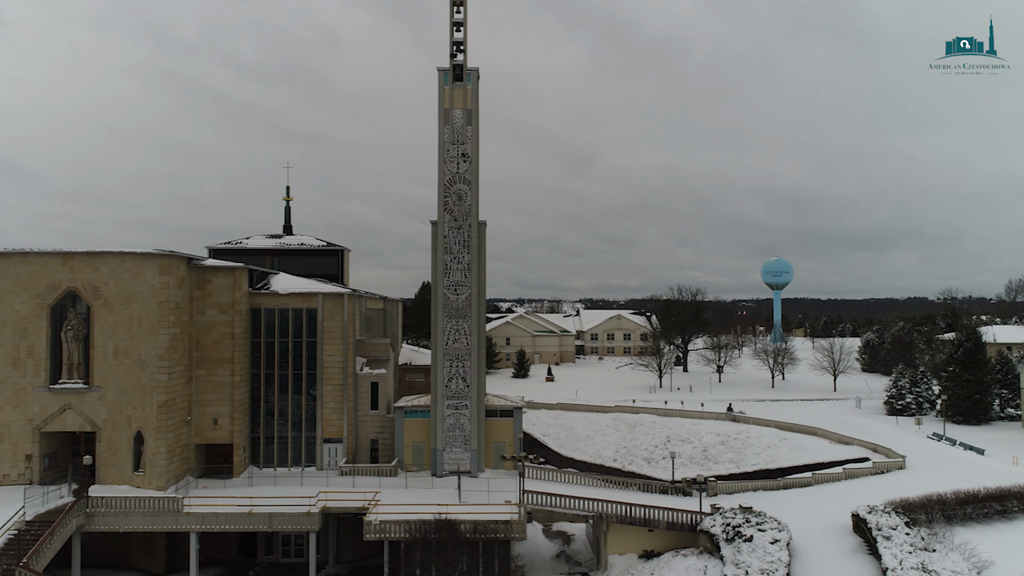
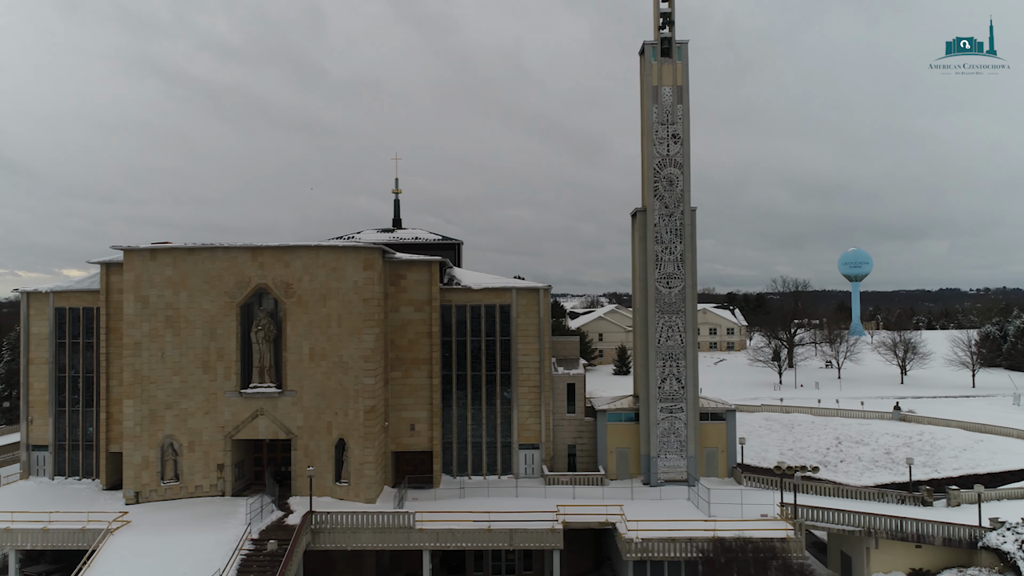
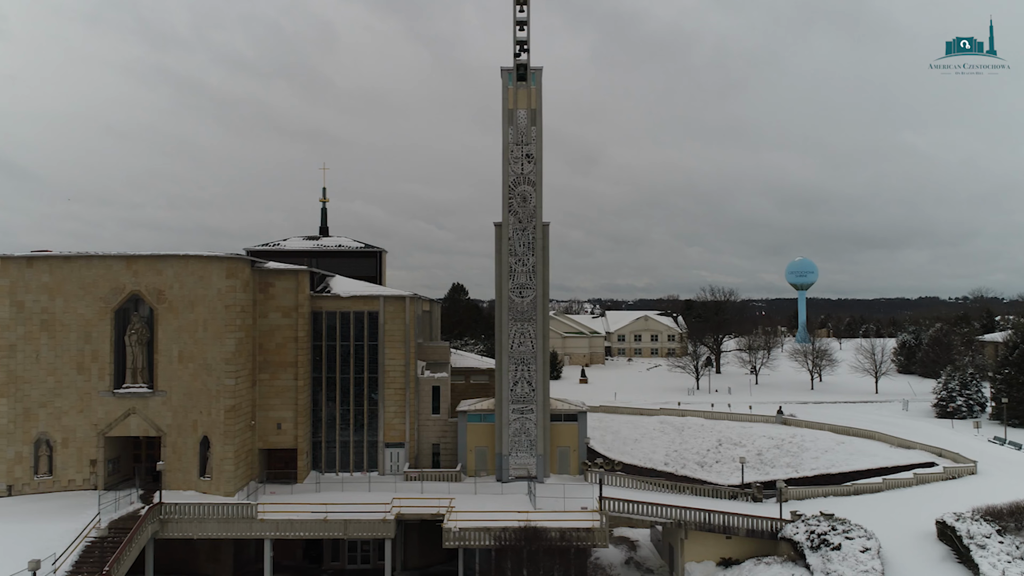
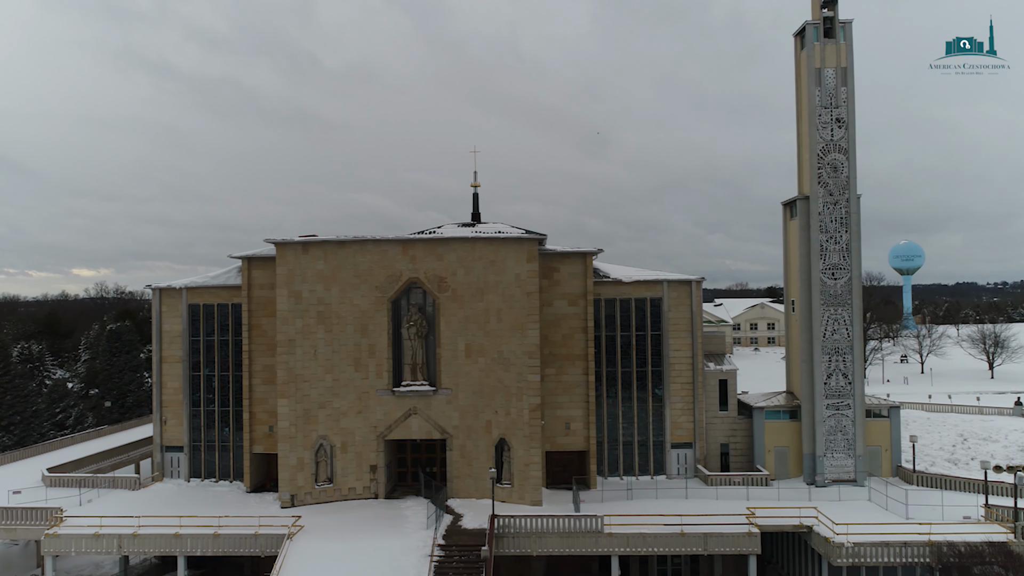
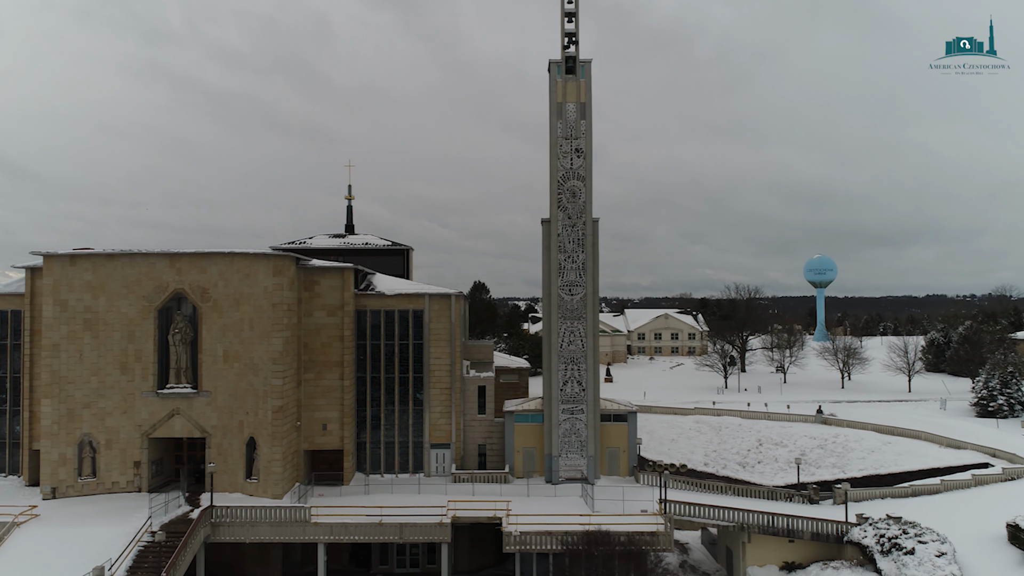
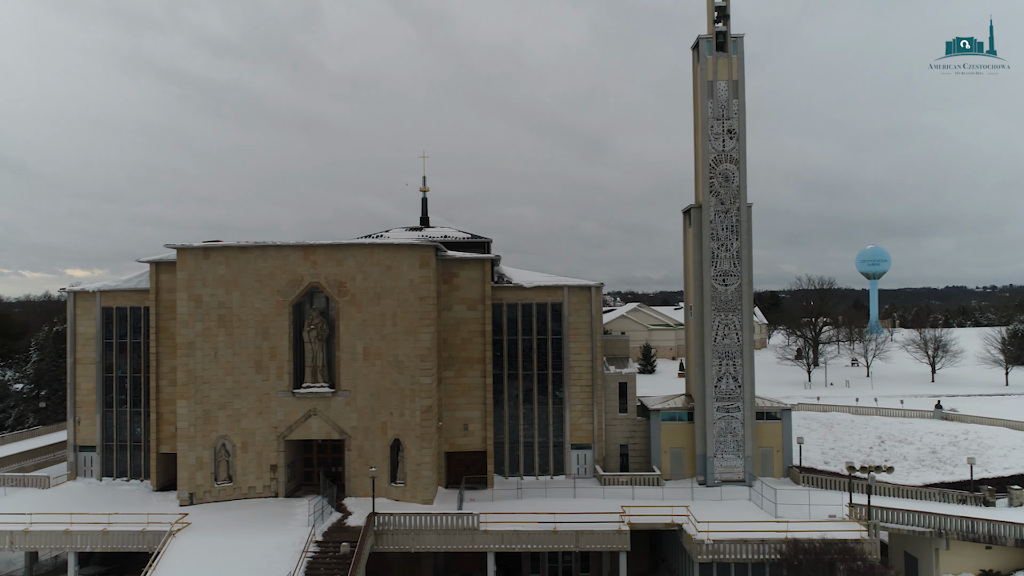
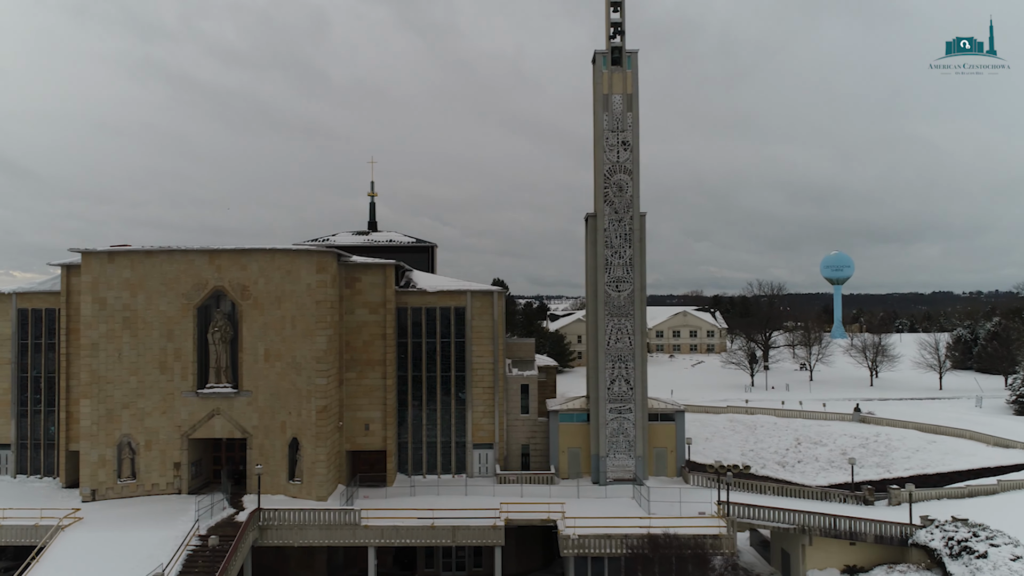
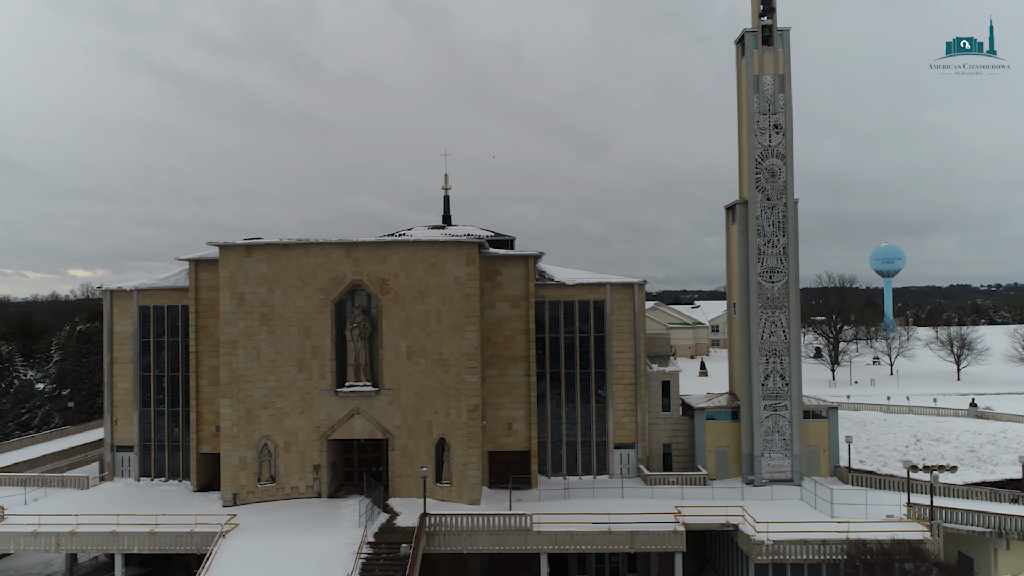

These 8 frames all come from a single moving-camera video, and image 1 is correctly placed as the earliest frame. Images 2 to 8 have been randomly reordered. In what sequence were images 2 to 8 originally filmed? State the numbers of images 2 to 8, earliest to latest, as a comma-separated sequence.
3, 5, 7, 2, 6, 8, 4
